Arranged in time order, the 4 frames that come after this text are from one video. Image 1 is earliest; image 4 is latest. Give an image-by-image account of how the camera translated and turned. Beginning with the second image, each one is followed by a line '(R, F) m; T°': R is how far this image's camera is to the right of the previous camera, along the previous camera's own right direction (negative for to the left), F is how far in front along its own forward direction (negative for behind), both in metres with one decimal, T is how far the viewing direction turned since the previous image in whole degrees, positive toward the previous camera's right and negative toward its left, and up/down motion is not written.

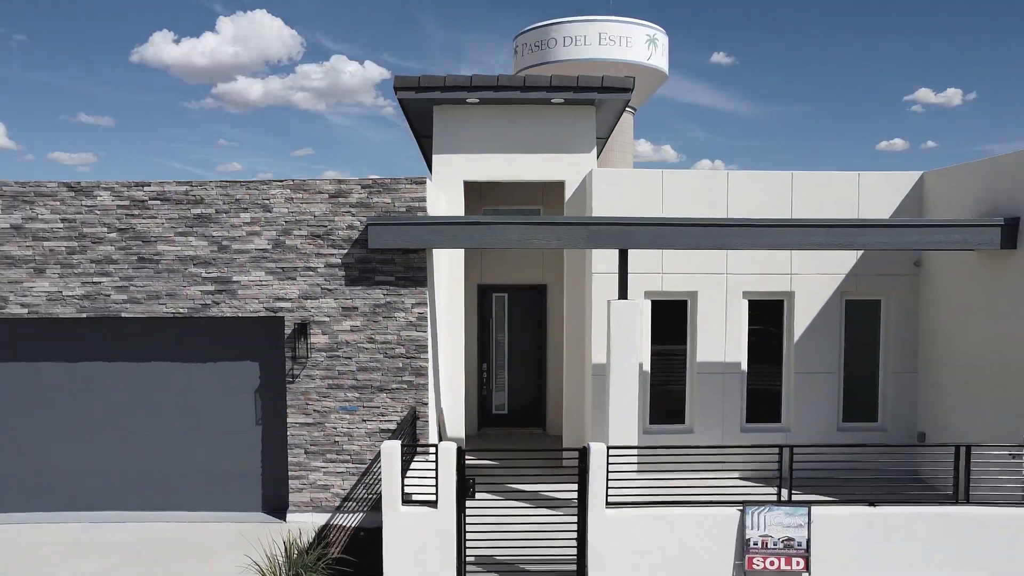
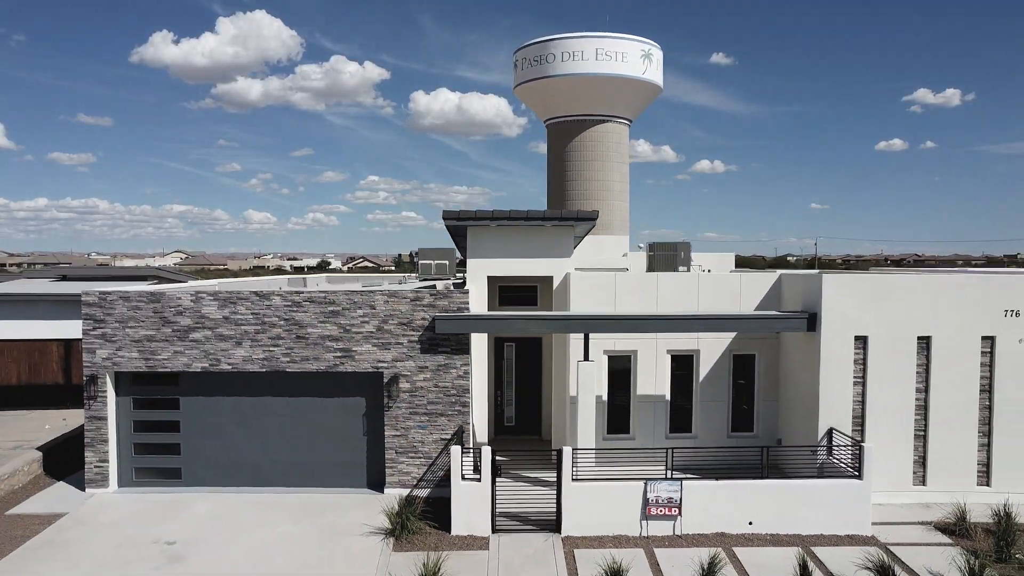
(-0.1, -4.6) m; 0°
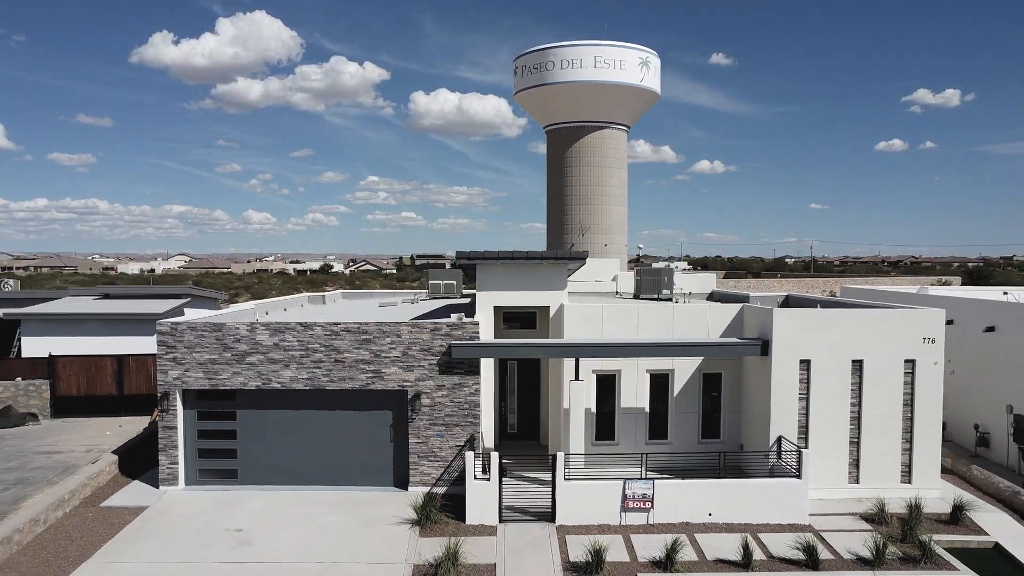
(-0.1, -2.3) m; 0°
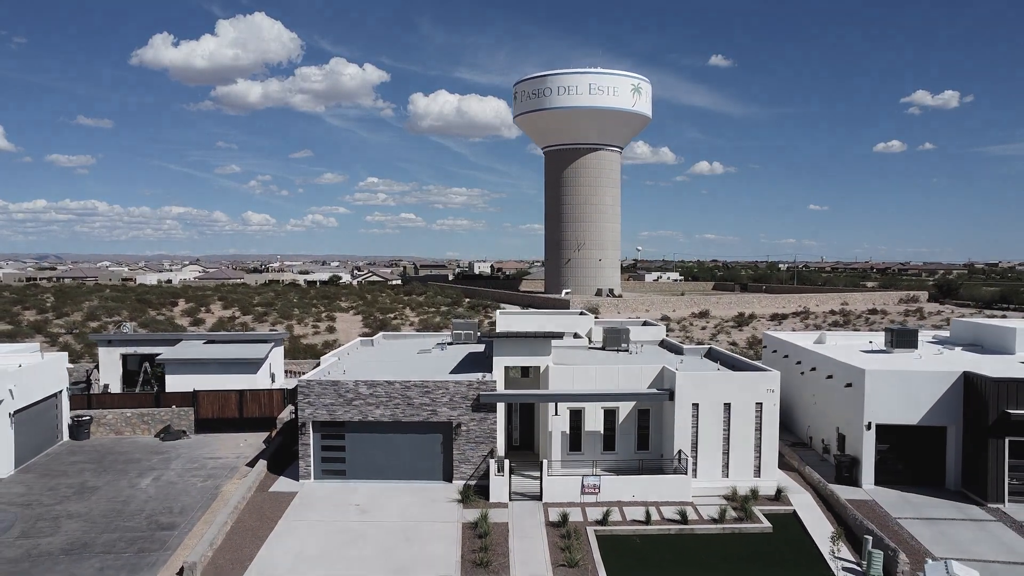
(-0.2, -8.6) m; 0°
